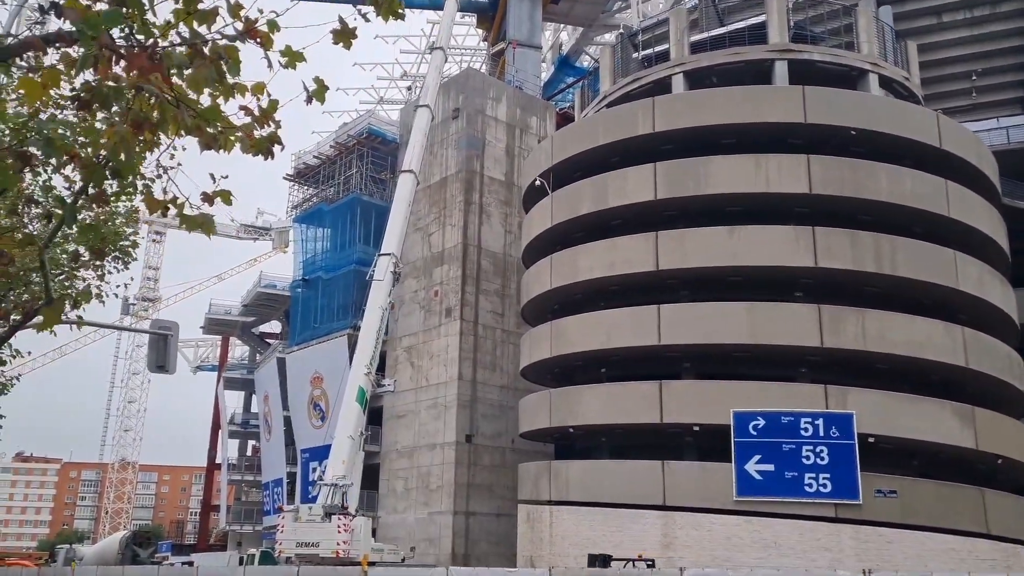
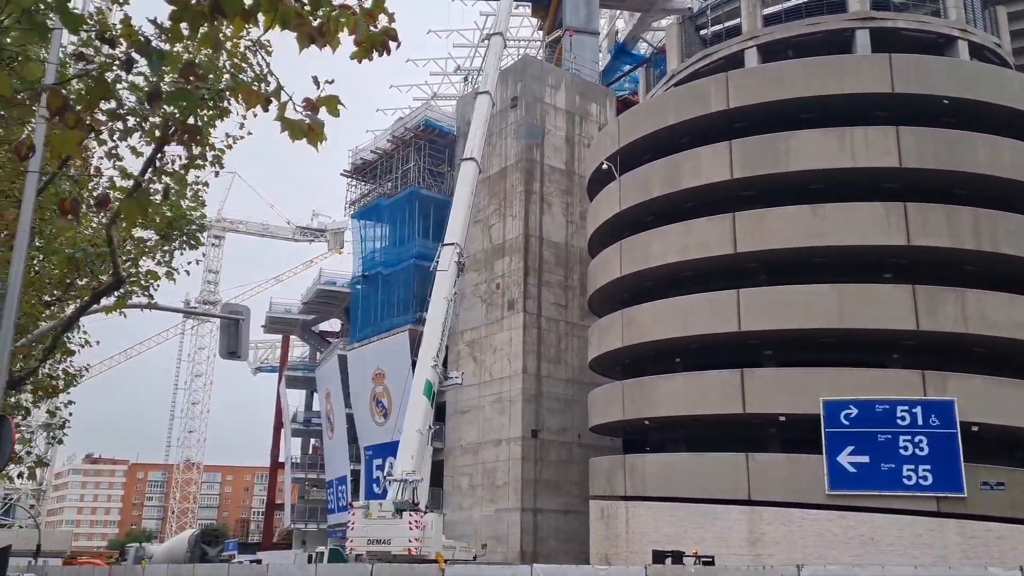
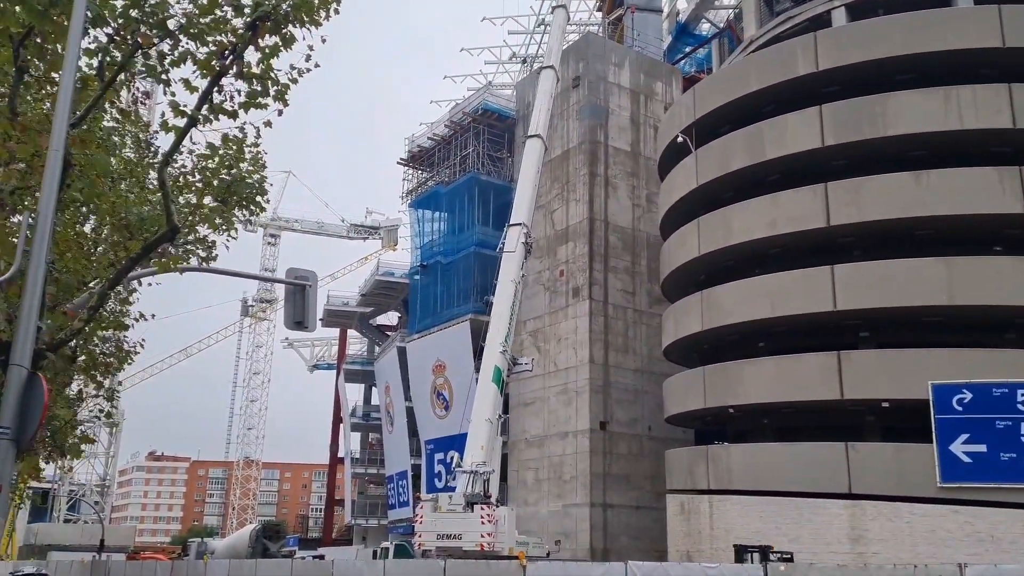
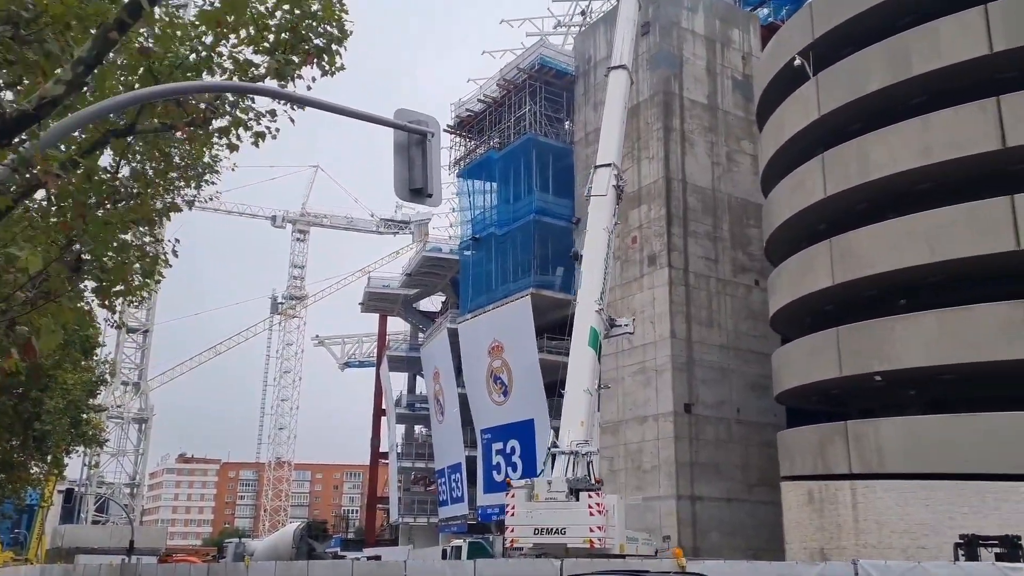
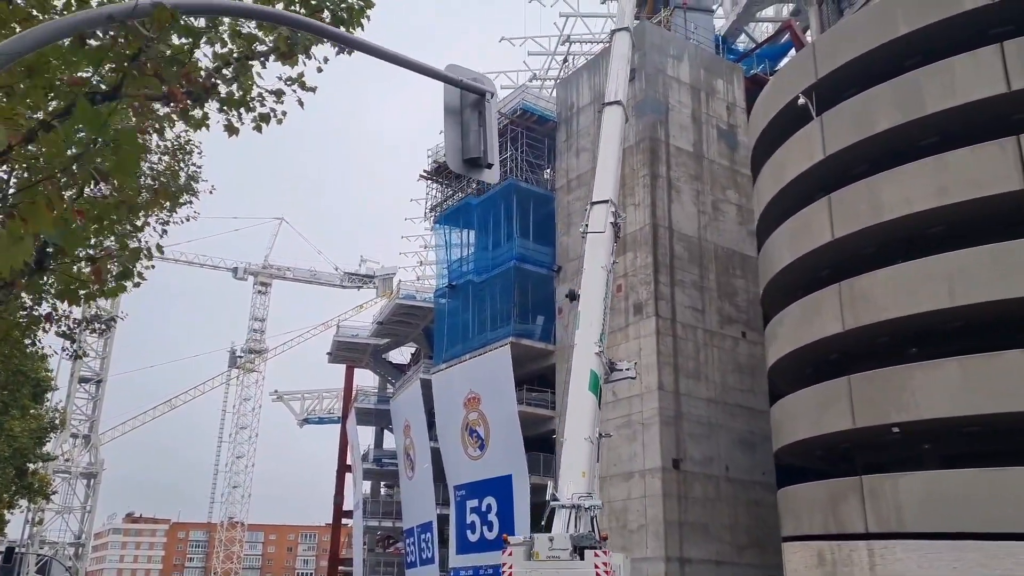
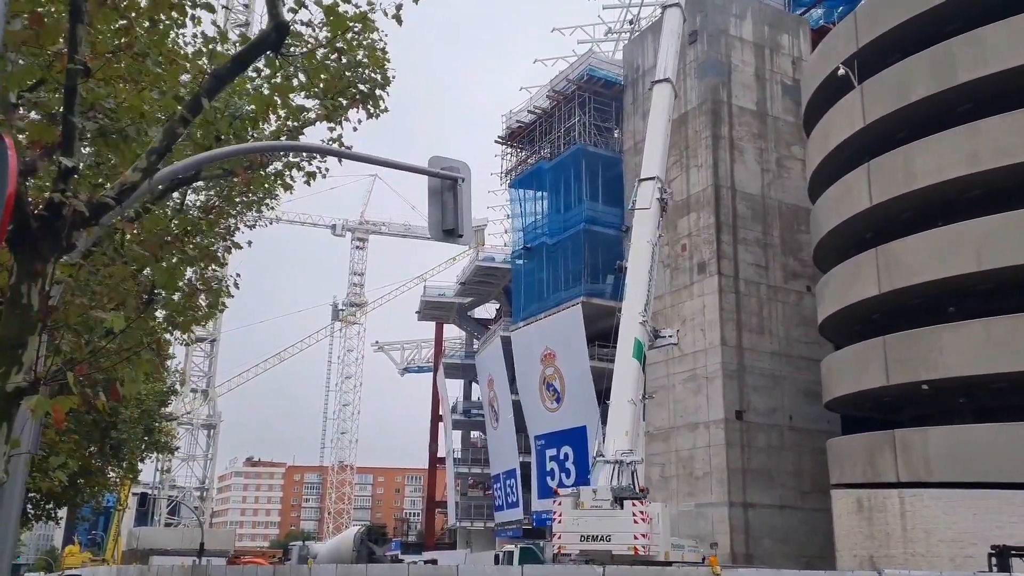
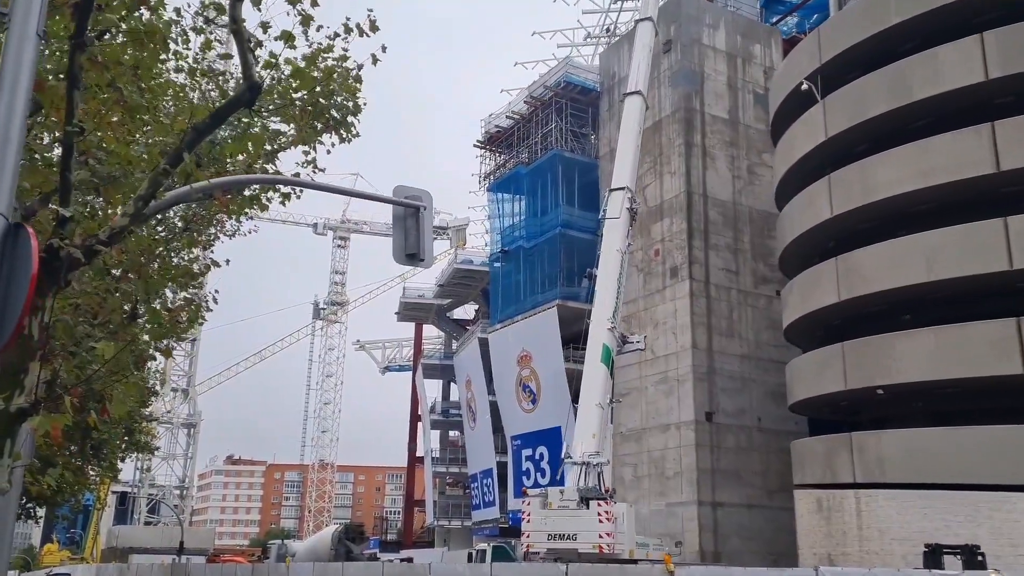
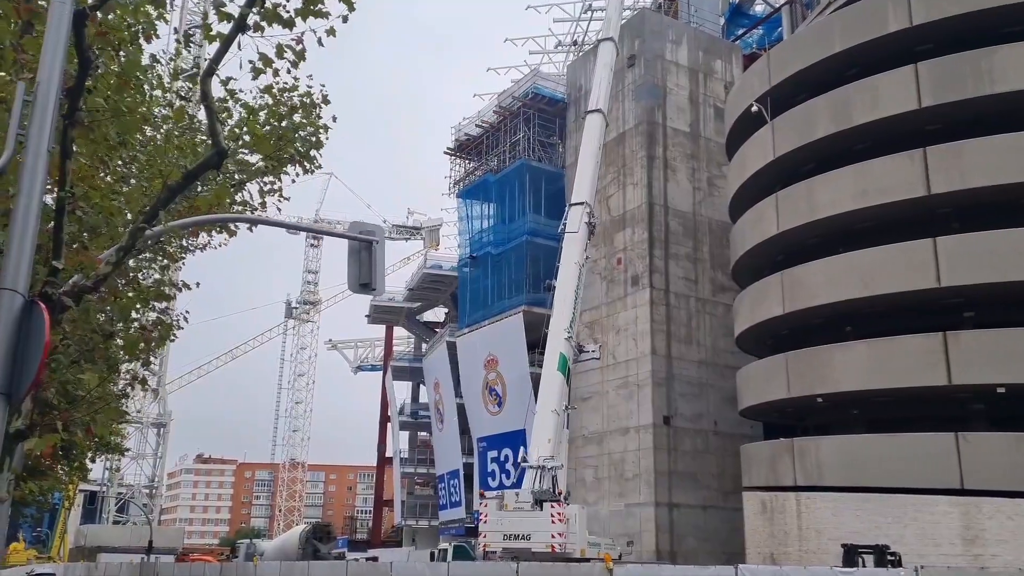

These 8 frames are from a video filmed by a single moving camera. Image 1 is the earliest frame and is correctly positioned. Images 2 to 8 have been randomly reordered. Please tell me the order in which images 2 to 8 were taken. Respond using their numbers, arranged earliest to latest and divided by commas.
2, 3, 8, 7, 6, 4, 5
